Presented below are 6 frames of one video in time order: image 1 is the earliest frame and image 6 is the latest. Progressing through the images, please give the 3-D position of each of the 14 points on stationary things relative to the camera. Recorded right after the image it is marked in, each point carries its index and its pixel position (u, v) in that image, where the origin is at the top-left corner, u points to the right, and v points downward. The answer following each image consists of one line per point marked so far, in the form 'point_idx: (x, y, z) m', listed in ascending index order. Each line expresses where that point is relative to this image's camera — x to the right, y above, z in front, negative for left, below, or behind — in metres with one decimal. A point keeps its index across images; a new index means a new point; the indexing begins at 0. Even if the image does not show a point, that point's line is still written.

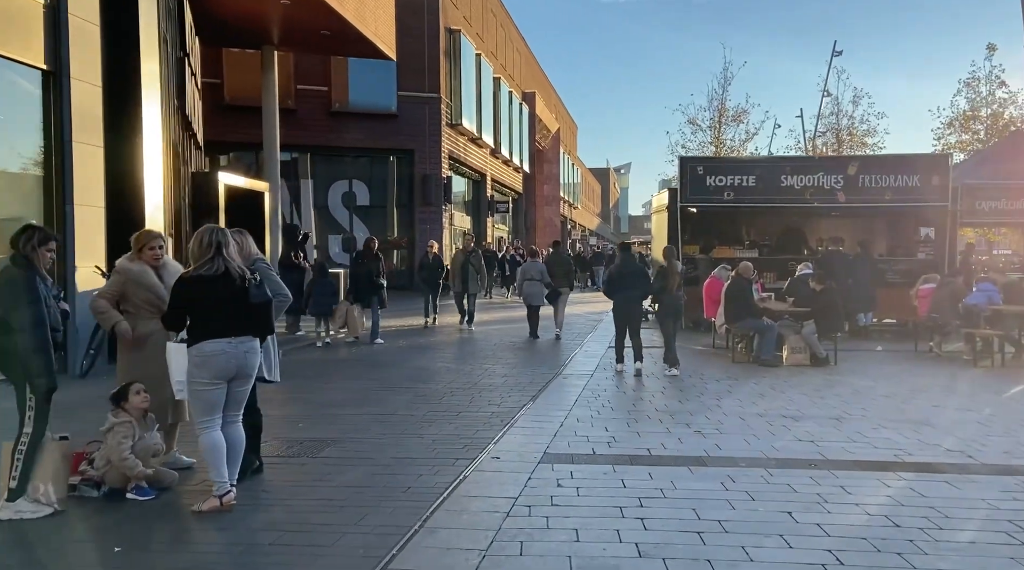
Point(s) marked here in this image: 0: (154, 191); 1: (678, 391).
0: (-4.8, +1.3, +11.8) m
1: (+1.8, -1.1, +9.6) m
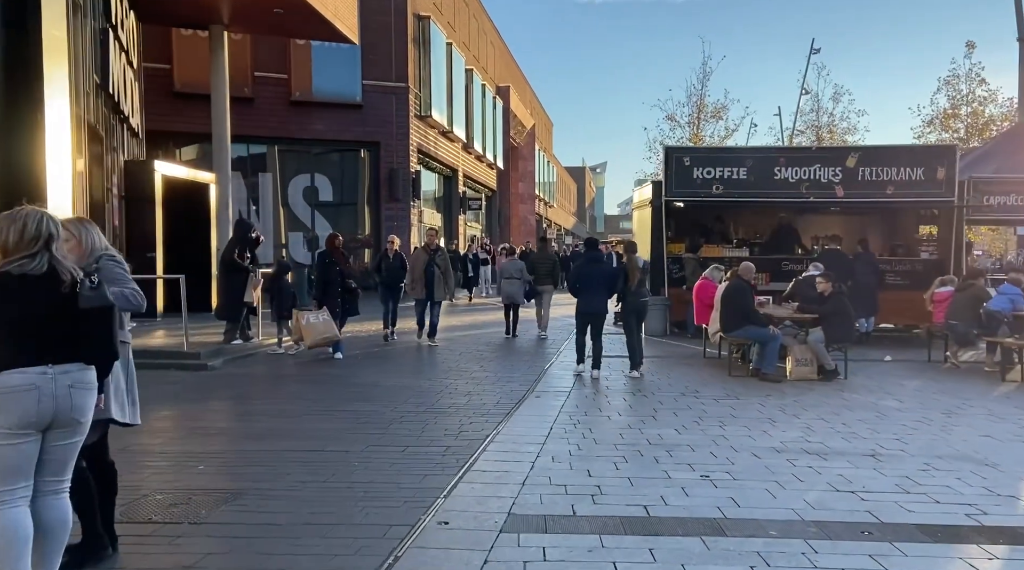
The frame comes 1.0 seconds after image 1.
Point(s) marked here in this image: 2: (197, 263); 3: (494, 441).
0: (-5.2, +1.2, +10.1) m
1: (+1.5, -1.2, +8.1) m
2: (-6.2, +0.4, +17.2) m
3: (-0.1, -1.2, +6.8) m
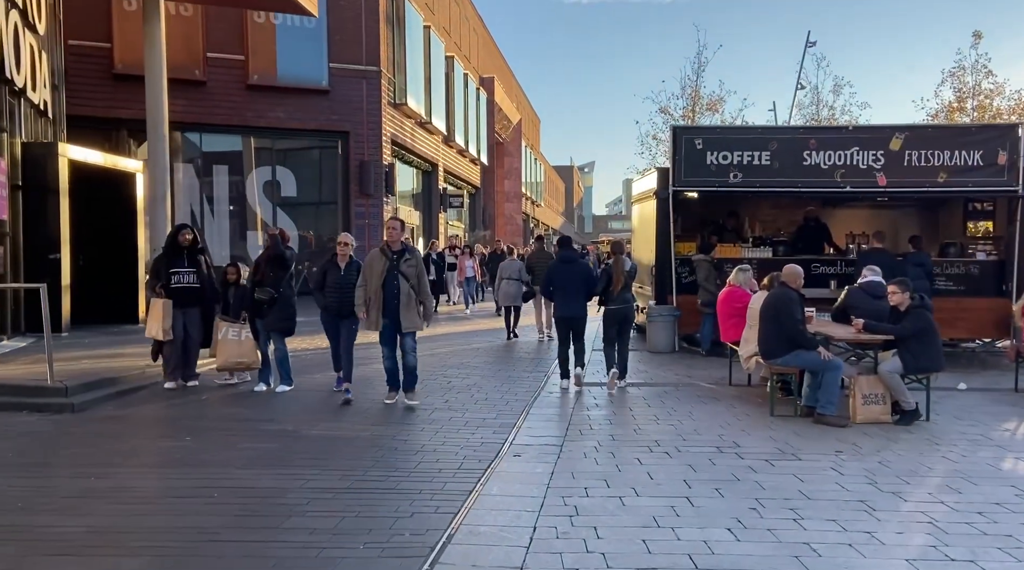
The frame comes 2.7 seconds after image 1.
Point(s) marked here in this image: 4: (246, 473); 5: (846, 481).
0: (-5.5, +1.1, +7.4) m
1: (+1.3, -1.3, +5.5) m
2: (-6.5, +0.3, +14.5) m
3: (-0.3, -1.3, +4.2) m
4: (-1.8, -1.3, +5.8) m
5: (+2.2, -1.3, +5.6) m
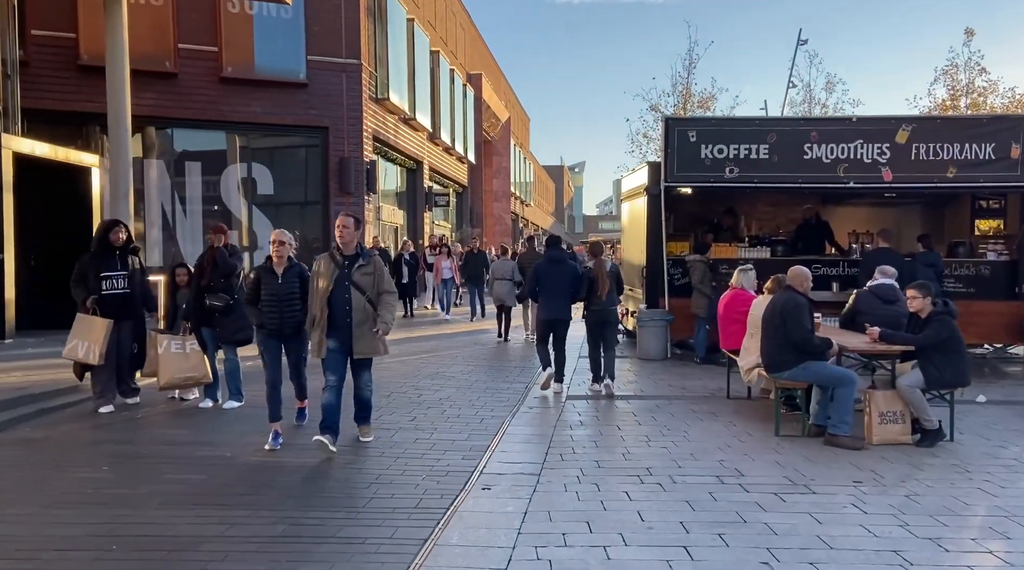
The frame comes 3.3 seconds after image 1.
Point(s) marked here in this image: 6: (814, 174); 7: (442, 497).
0: (-5.7, +1.1, +6.5) m
1: (+1.1, -1.3, +4.7) m
2: (-6.8, +0.3, +13.5) m
3: (-0.5, -1.3, +3.3) m
4: (-1.9, -1.3, +4.9) m
5: (+2.0, -1.3, +4.8) m
6: (+4.2, +1.6, +12.3) m
7: (-0.4, -1.3, +5.3) m
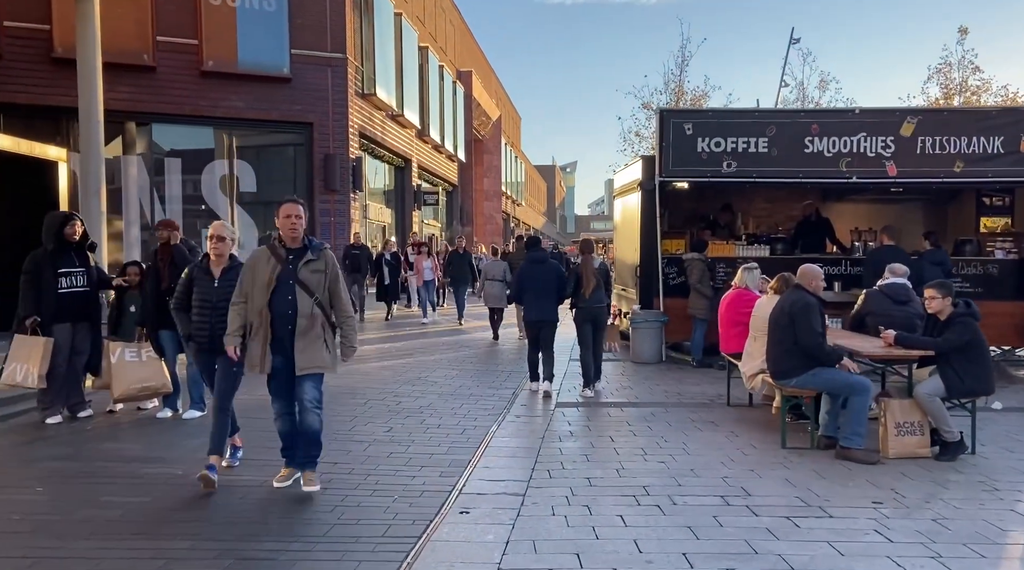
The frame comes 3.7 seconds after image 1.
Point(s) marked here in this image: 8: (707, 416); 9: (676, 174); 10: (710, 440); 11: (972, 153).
0: (-5.8, +1.1, +5.8) m
1: (+1.0, -1.3, +4.1) m
2: (-7.0, +0.3, +12.9) m
3: (-0.6, -1.3, +2.7) m
4: (-2.0, -1.3, +4.2) m
5: (+1.9, -1.3, +4.2) m
6: (+4.1, +1.6, +11.7) m
7: (-0.5, -1.3, +4.7) m
8: (+1.7, -1.2, +7.7) m
9: (+2.2, +1.5, +11.7) m
10: (+1.5, -1.2, +6.7) m
11: (+6.1, +1.8, +11.6) m
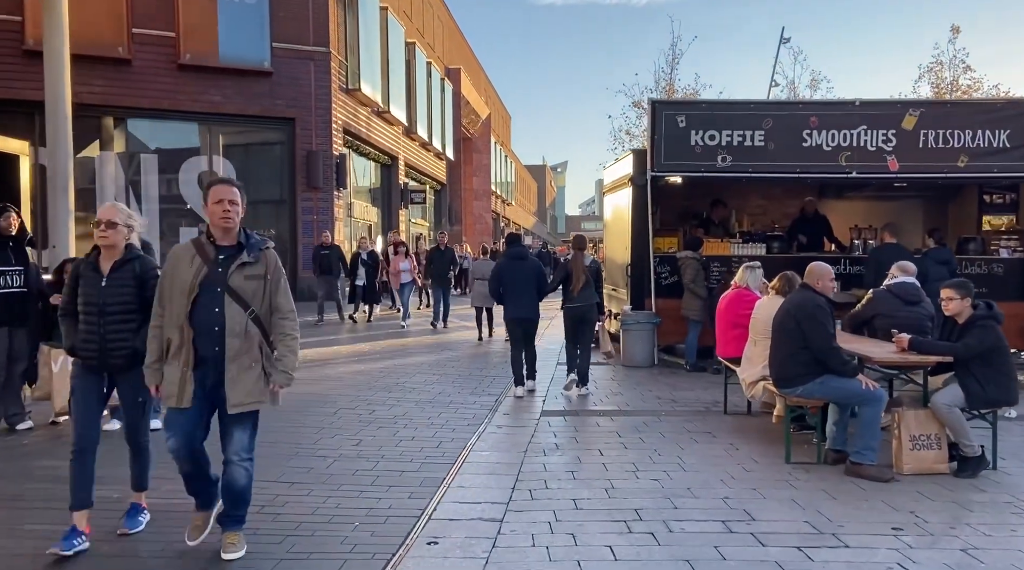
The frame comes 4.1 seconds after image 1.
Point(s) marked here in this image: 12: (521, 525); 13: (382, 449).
0: (-5.9, +1.1, +5.2) m
1: (+0.9, -1.3, +3.5) m
2: (-7.2, +0.3, +12.2) m
3: (-0.7, -1.3, +2.1) m
4: (-2.2, -1.3, +3.7) m
5: (+1.7, -1.3, +3.6) m
6: (+3.9, +1.6, +11.2) m
7: (-0.6, -1.3, +4.1) m
8: (+1.6, -1.2, +7.2) m
9: (+2.0, +1.5, +11.2) m
10: (+1.4, -1.2, +6.2) m
11: (+5.9, +1.8, +11.1) m
12: (+0.1, -1.3, +4.7) m
13: (-1.0, -1.2, +6.4) m
